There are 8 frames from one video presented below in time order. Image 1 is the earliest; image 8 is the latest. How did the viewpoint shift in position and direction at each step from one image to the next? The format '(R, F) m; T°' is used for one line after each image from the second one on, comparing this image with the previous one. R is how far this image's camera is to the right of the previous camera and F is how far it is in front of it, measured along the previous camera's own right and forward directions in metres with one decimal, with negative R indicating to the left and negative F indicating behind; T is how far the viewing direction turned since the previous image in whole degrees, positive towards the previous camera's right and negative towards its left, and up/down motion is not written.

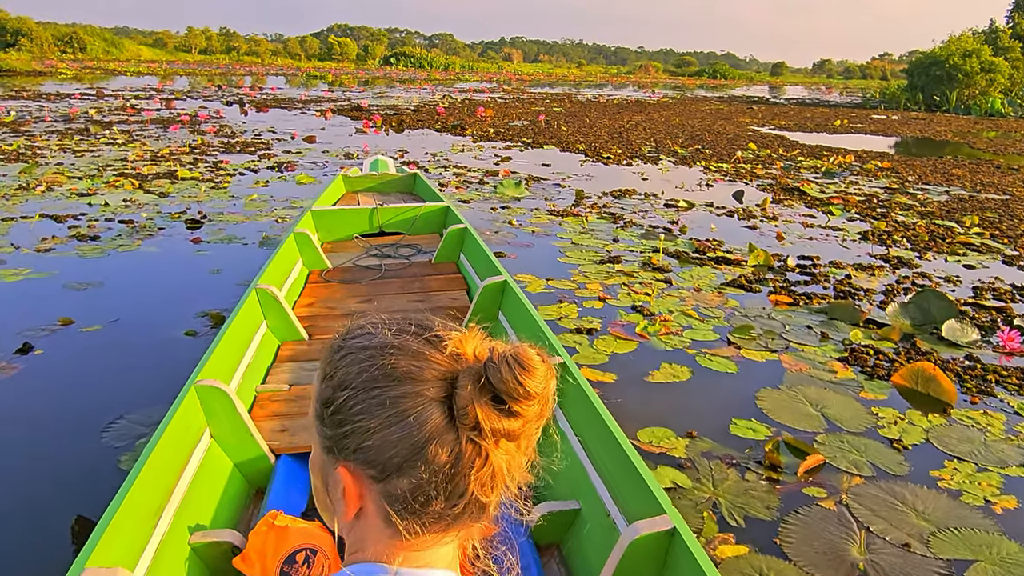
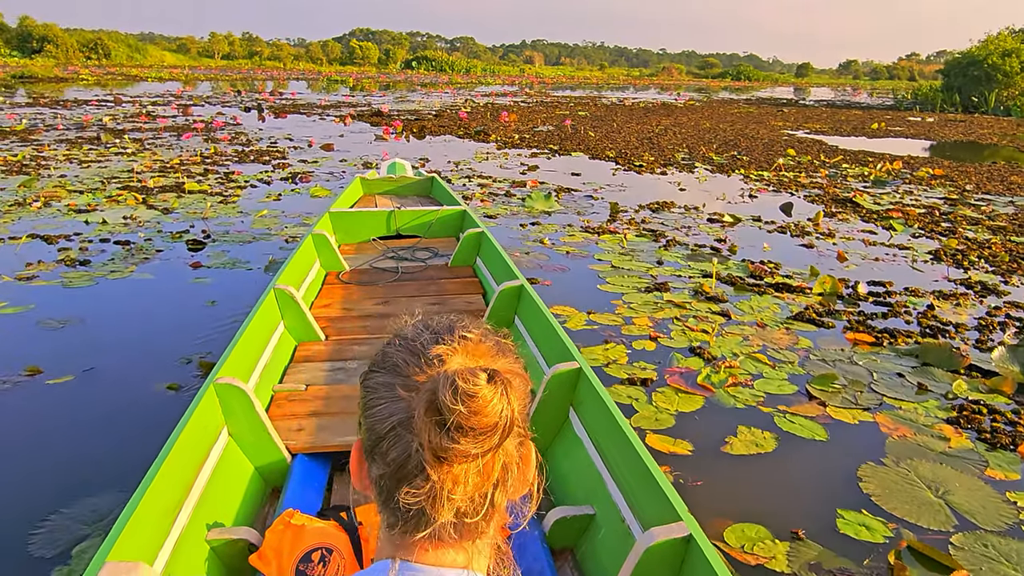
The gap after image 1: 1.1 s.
(-0.1, +0.6) m; -1°
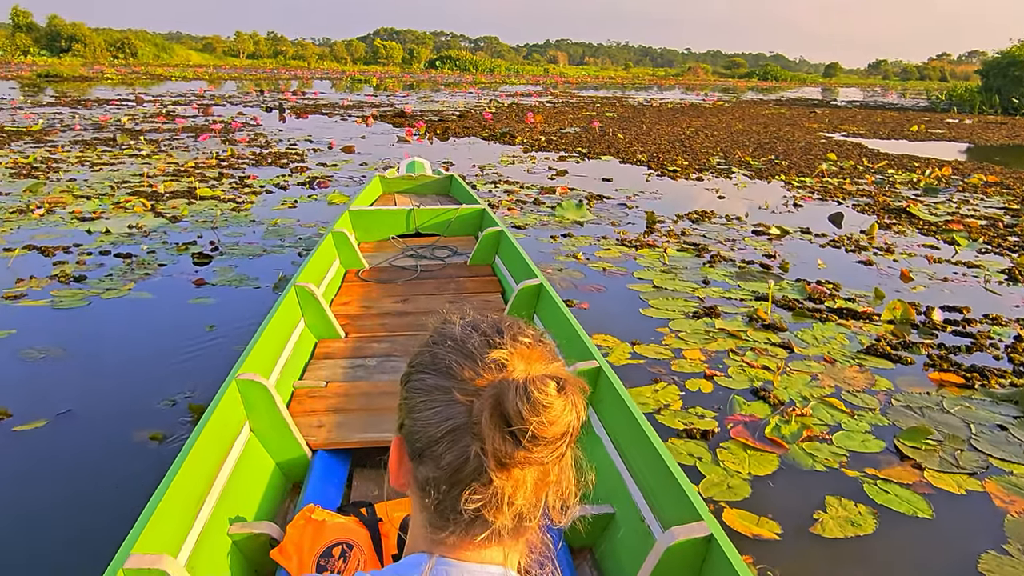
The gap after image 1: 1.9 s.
(-0.1, +0.4) m; -2°
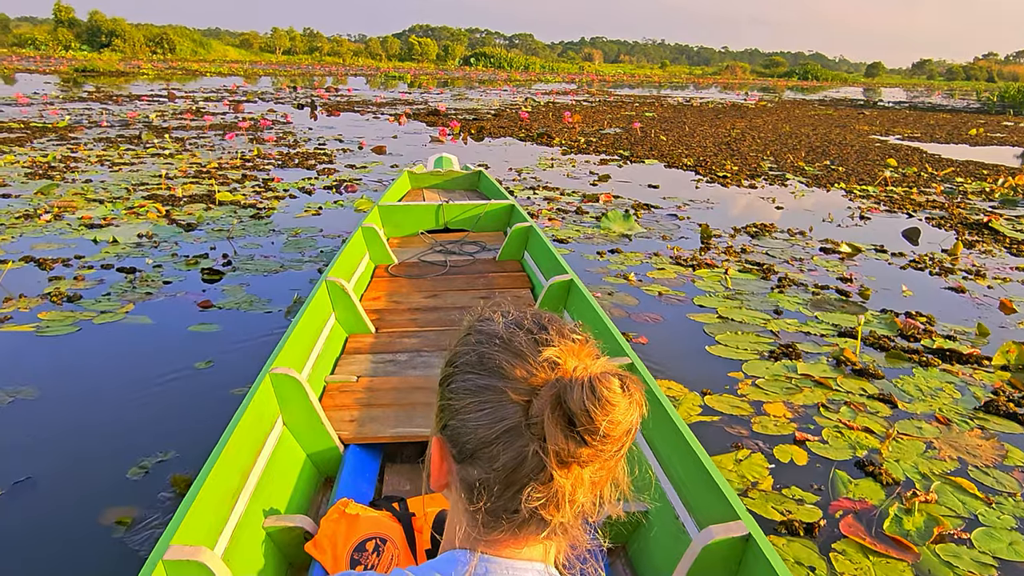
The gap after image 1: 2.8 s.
(-0.1, +0.5) m; -2°
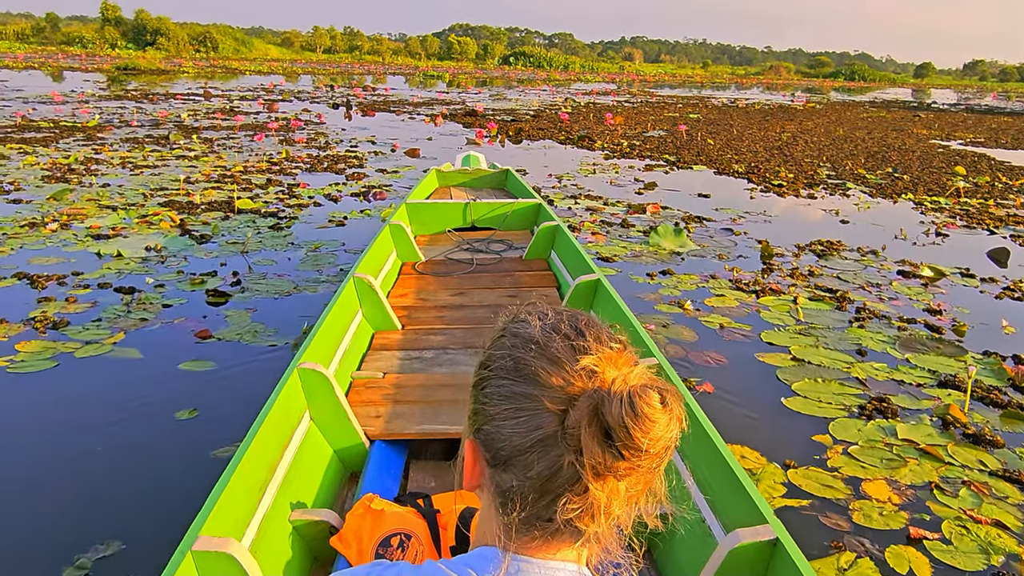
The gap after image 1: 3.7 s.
(0.0, +0.5) m; -3°
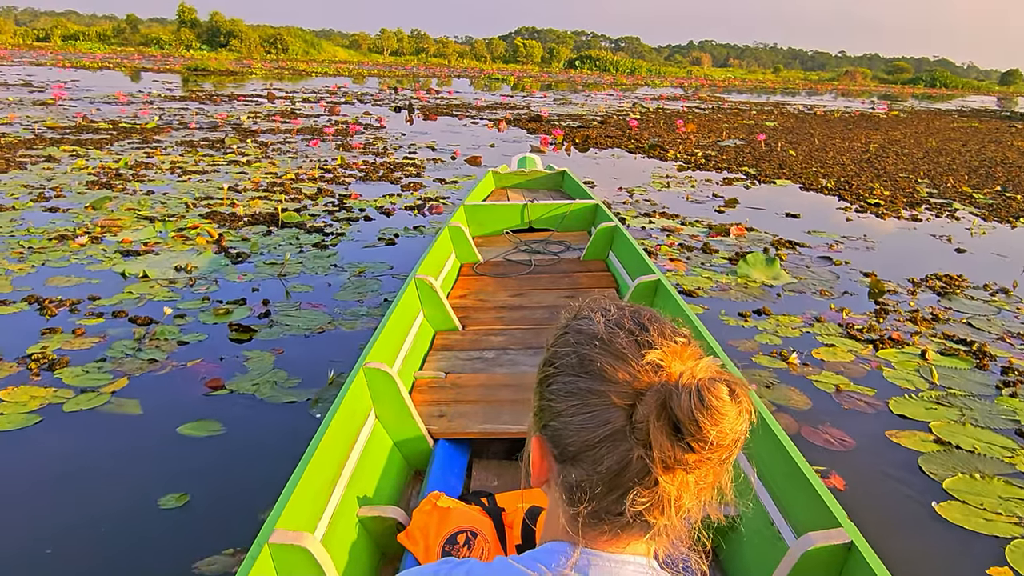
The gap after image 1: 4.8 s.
(-0.1, +0.6) m; -4°
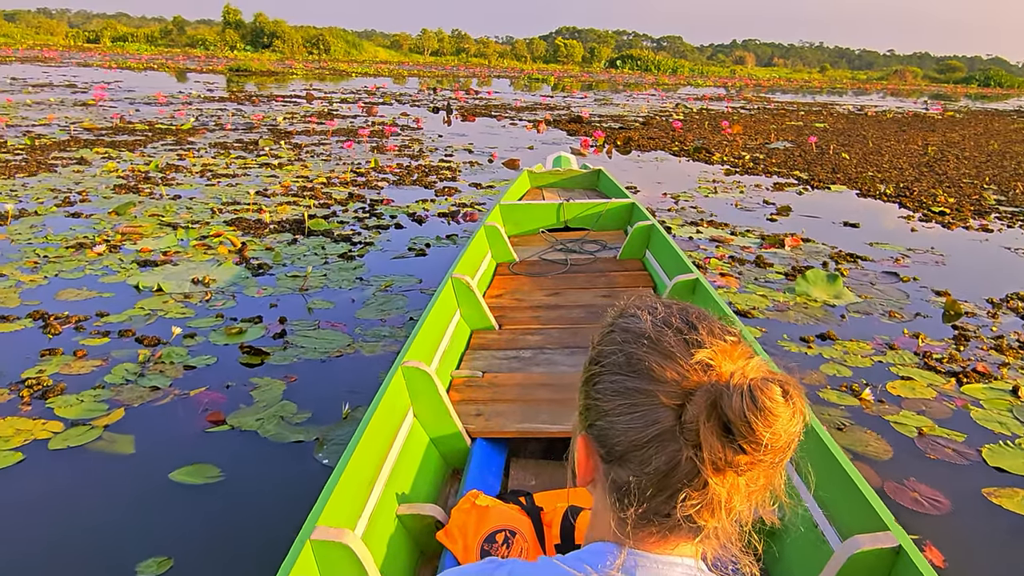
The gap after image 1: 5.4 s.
(0.0, +0.3) m; -3°
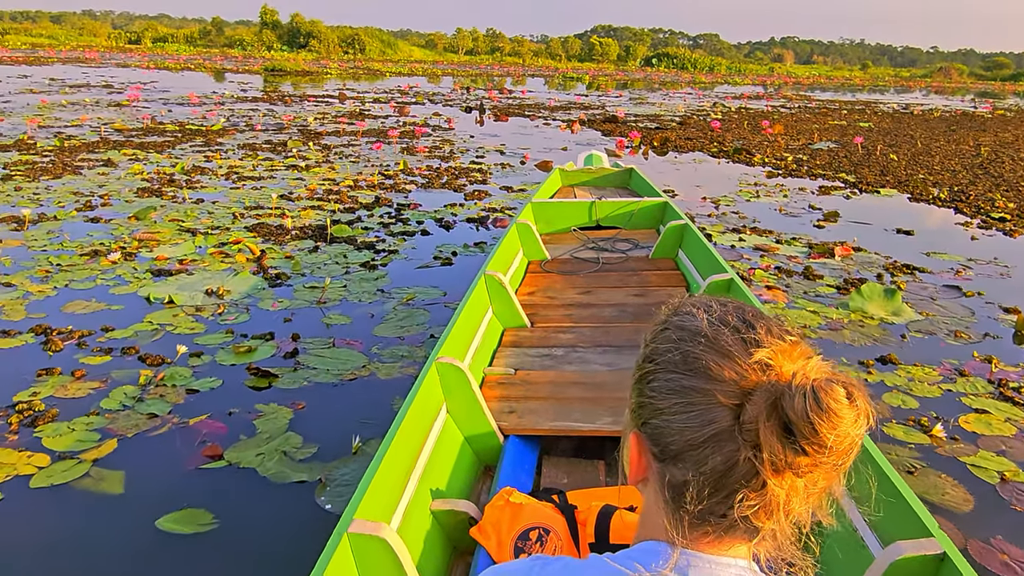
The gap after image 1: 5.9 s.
(0.0, +0.3) m; -2°
